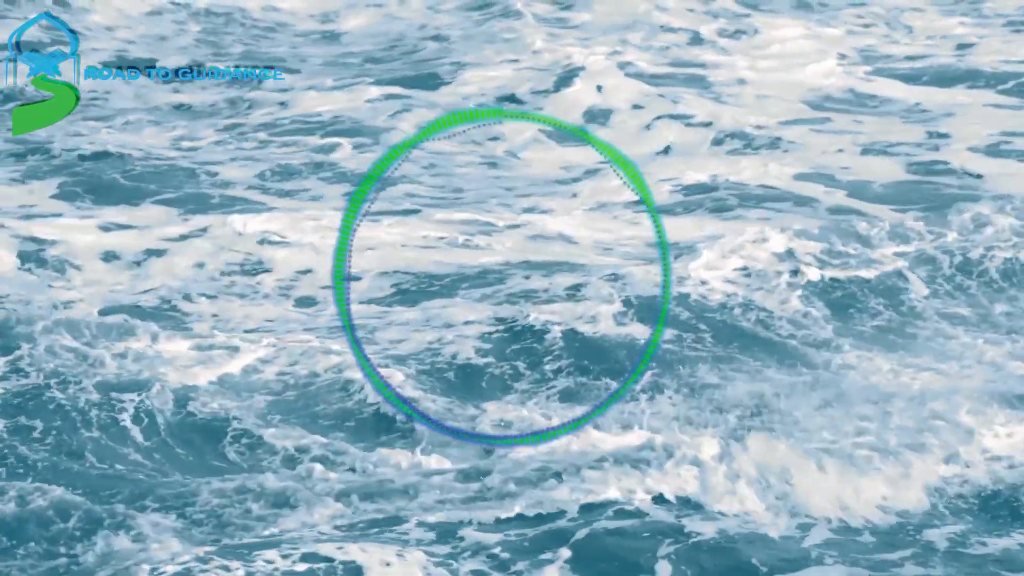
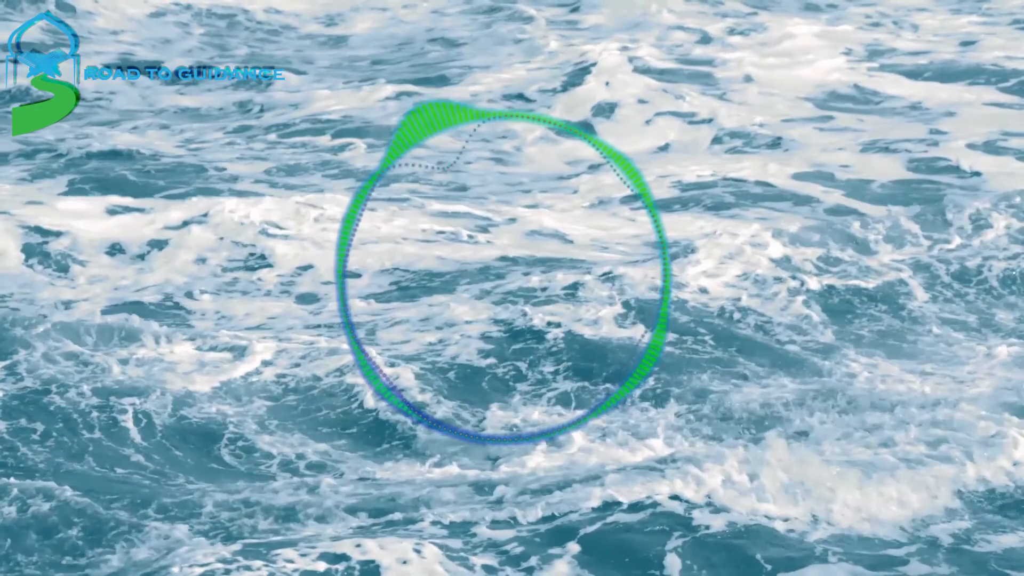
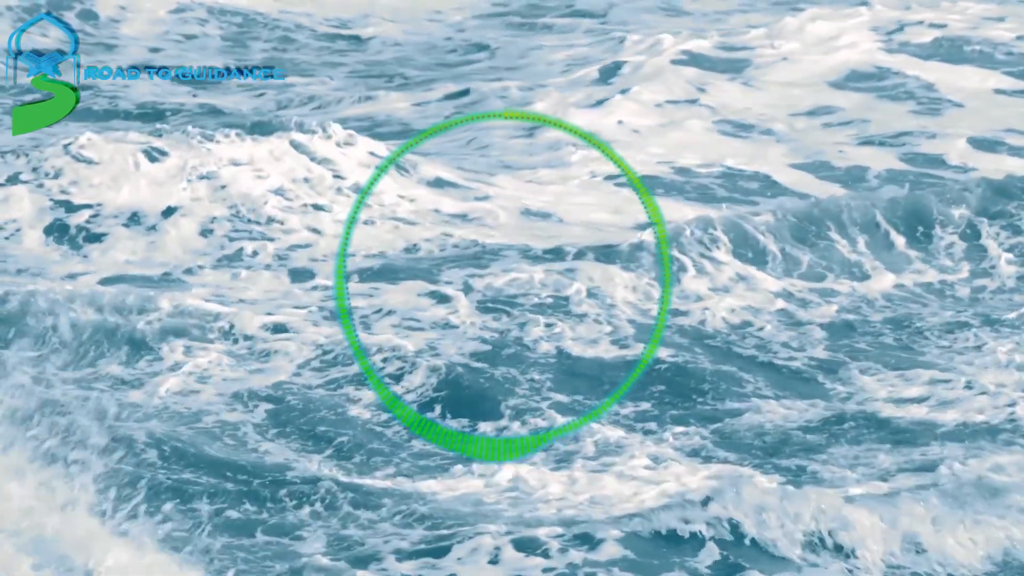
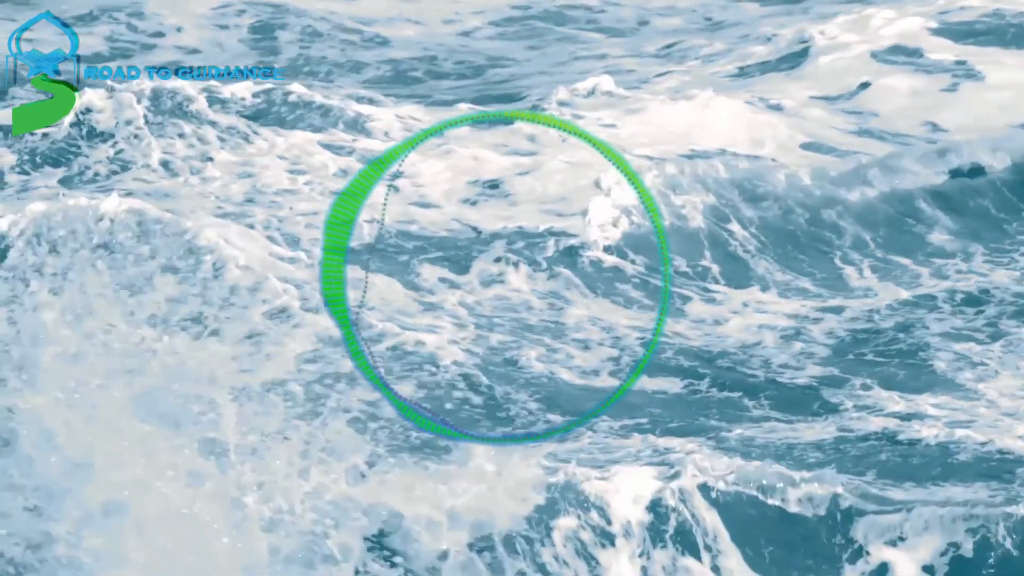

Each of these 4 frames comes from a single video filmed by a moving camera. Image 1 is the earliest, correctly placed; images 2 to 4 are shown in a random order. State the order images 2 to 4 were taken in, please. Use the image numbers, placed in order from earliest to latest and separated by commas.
2, 3, 4
